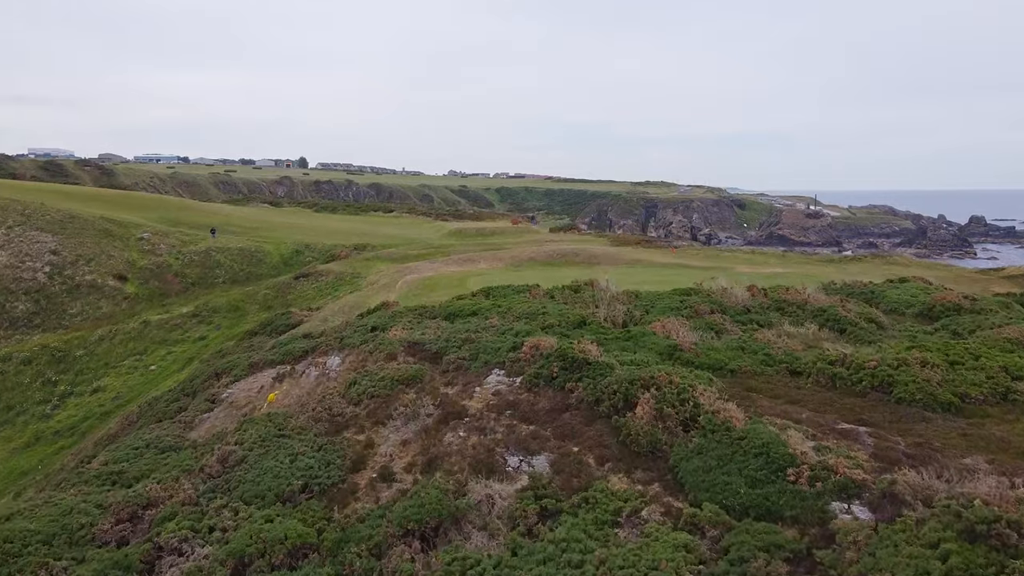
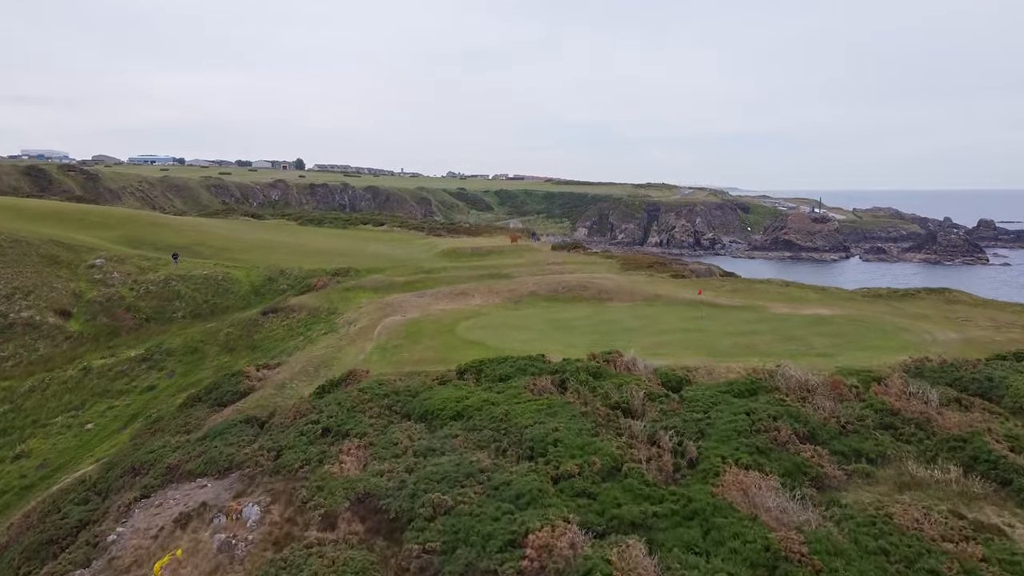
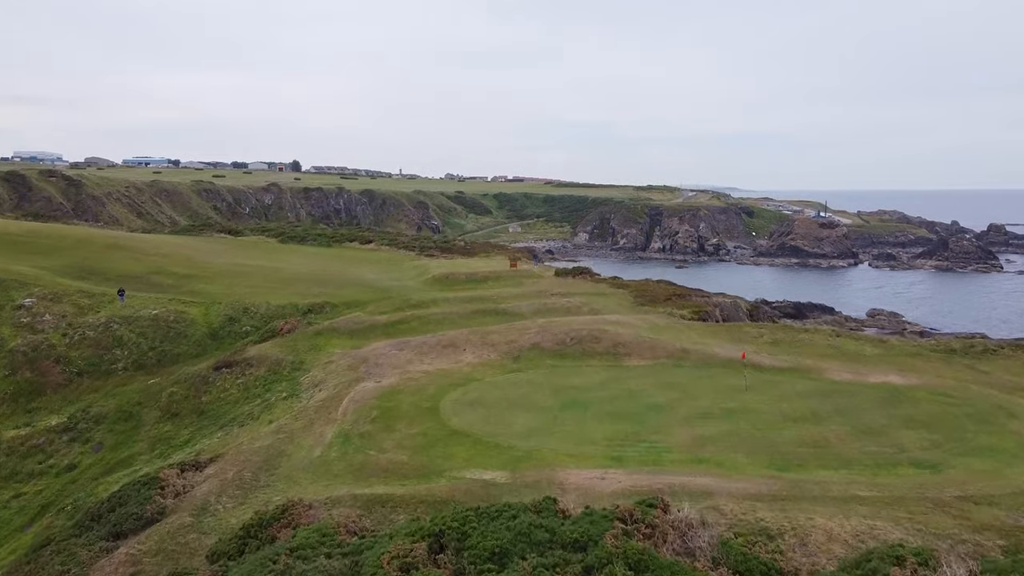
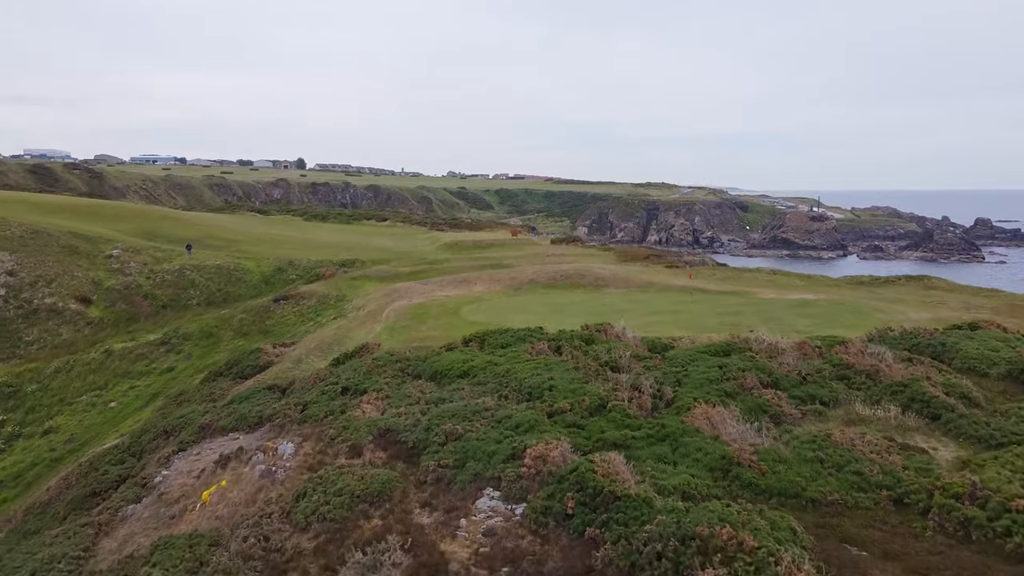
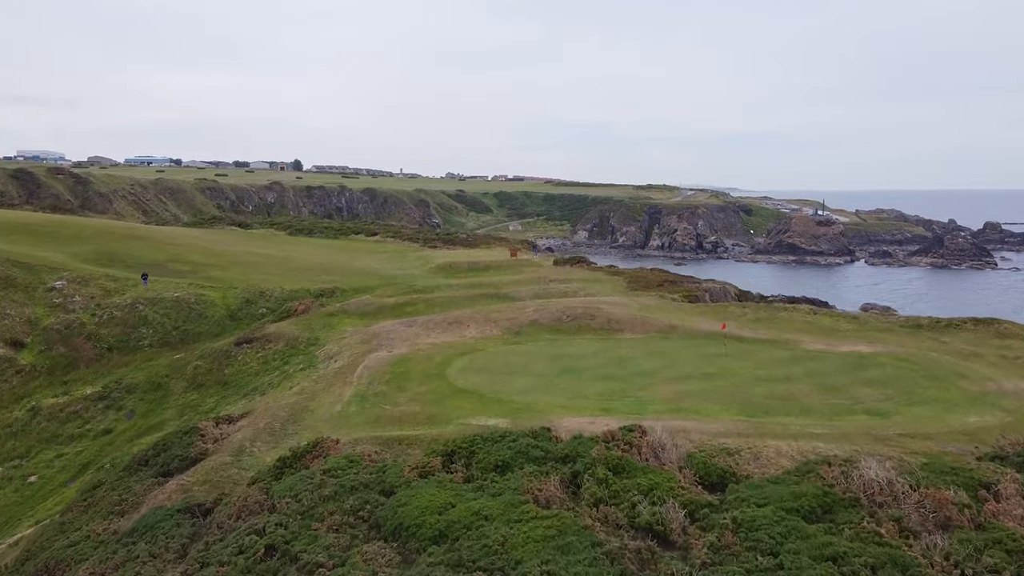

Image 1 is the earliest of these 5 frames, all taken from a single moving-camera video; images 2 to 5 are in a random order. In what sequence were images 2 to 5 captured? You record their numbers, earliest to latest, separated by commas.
4, 2, 5, 3
